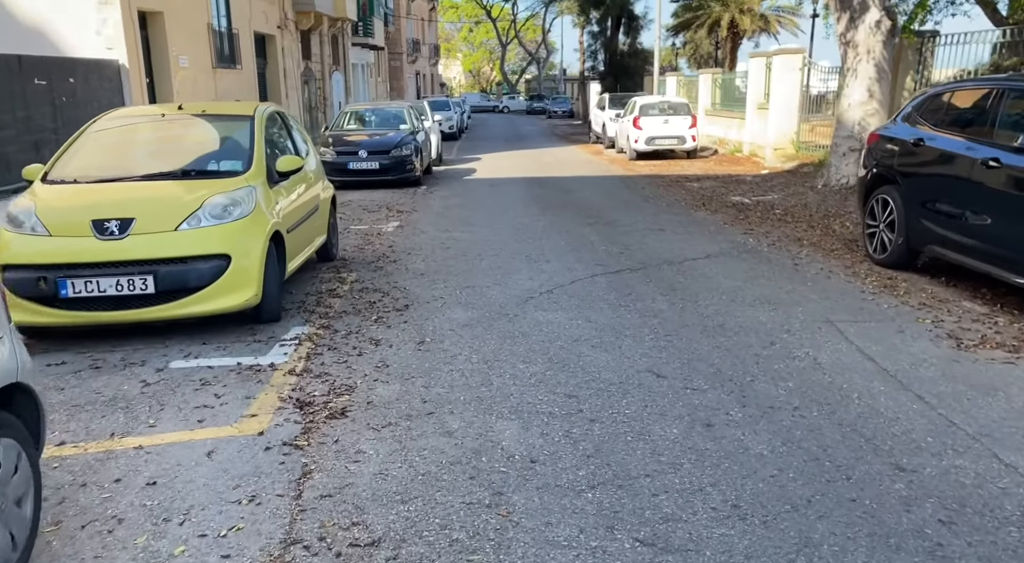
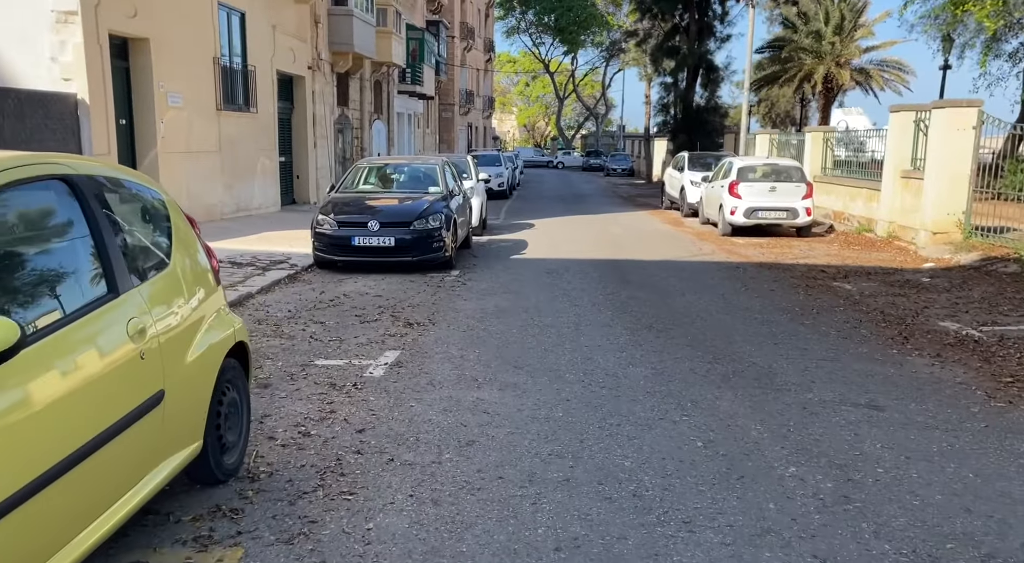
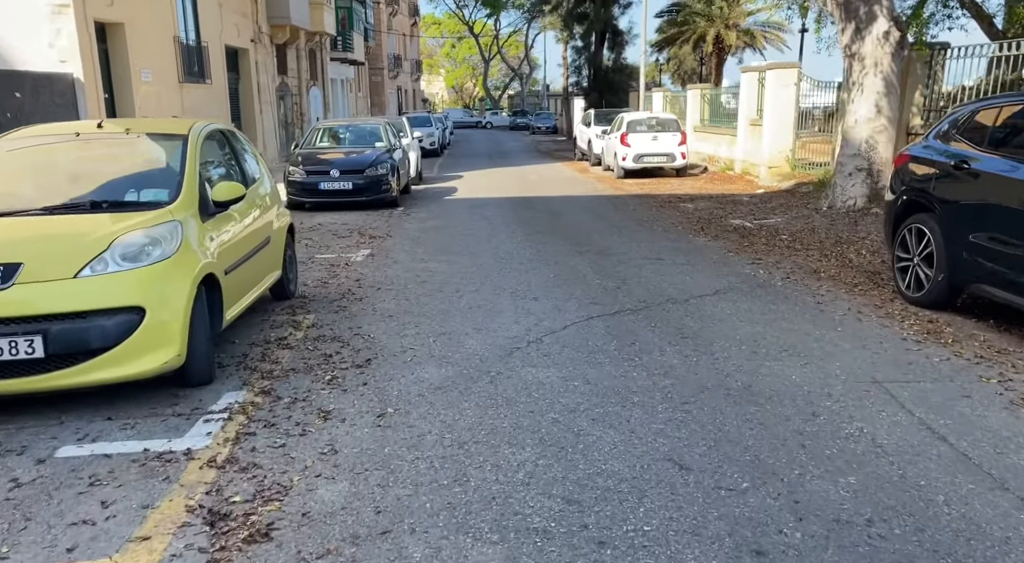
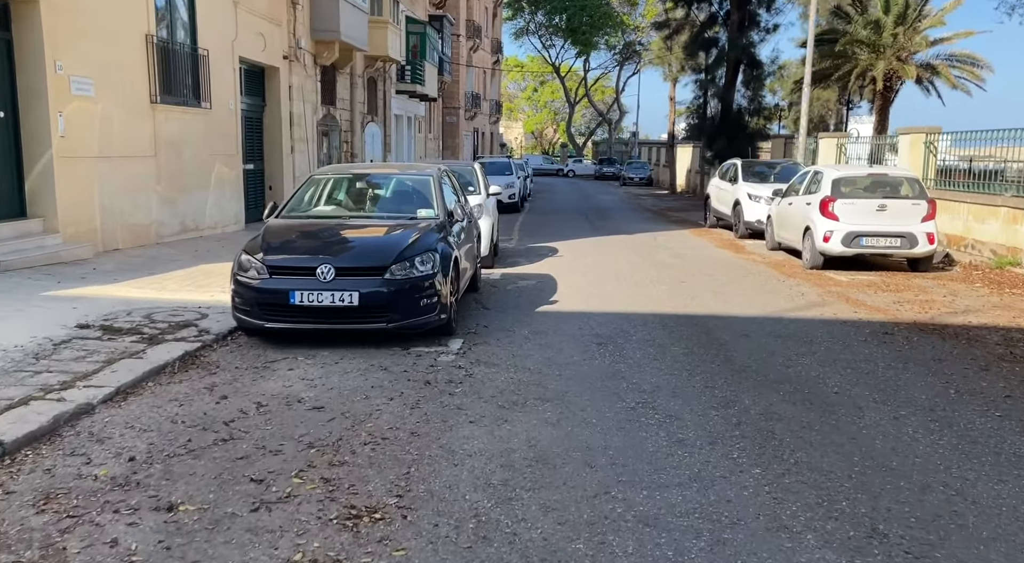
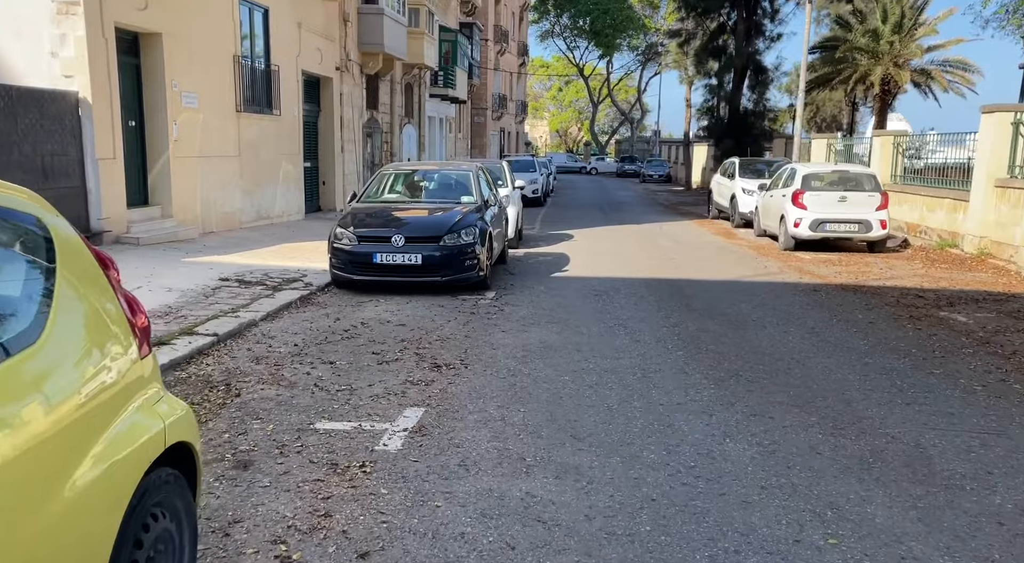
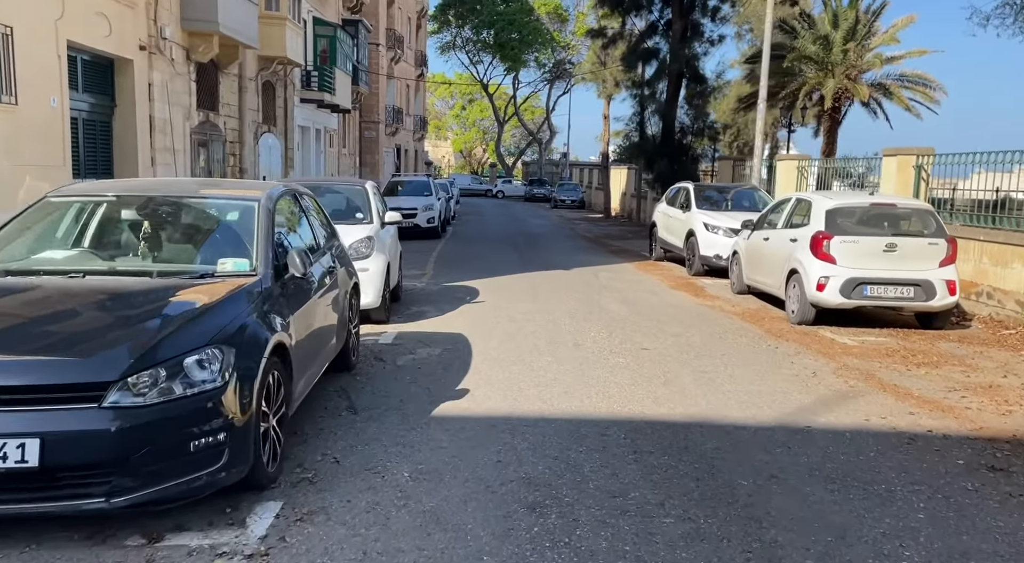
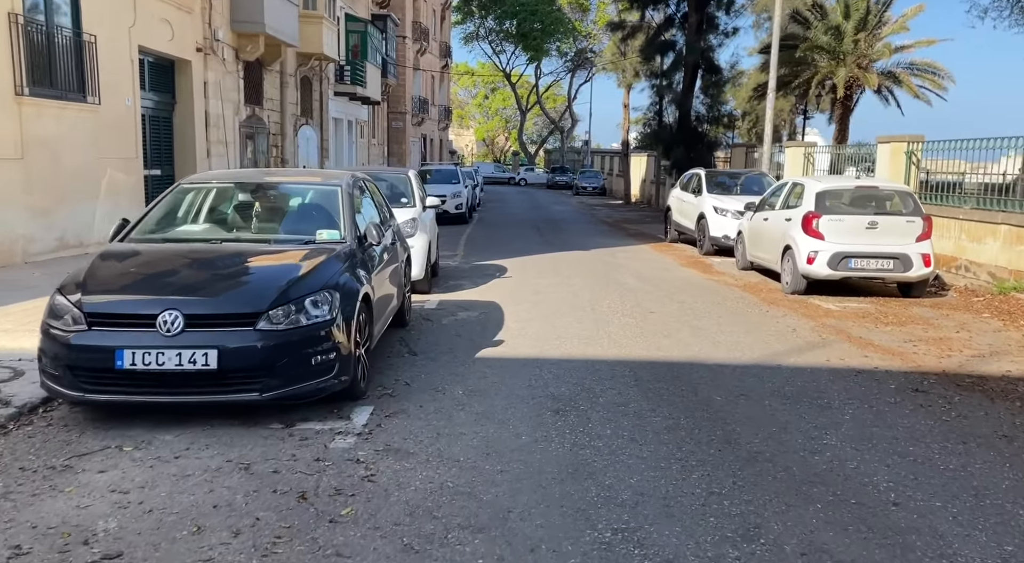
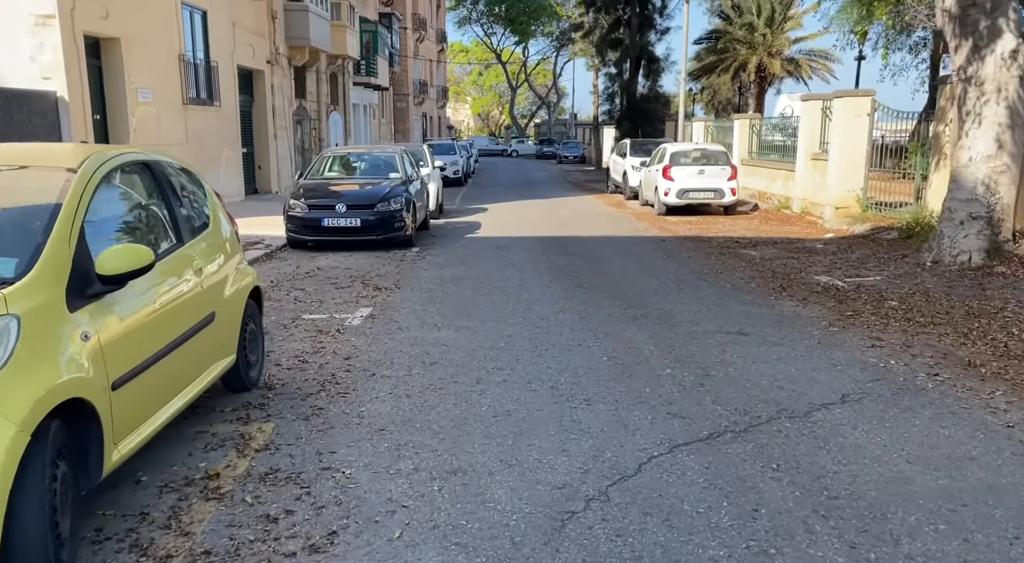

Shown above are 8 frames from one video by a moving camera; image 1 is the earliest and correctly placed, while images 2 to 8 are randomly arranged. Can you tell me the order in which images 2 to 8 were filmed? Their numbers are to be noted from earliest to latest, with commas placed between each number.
3, 8, 2, 5, 4, 7, 6
